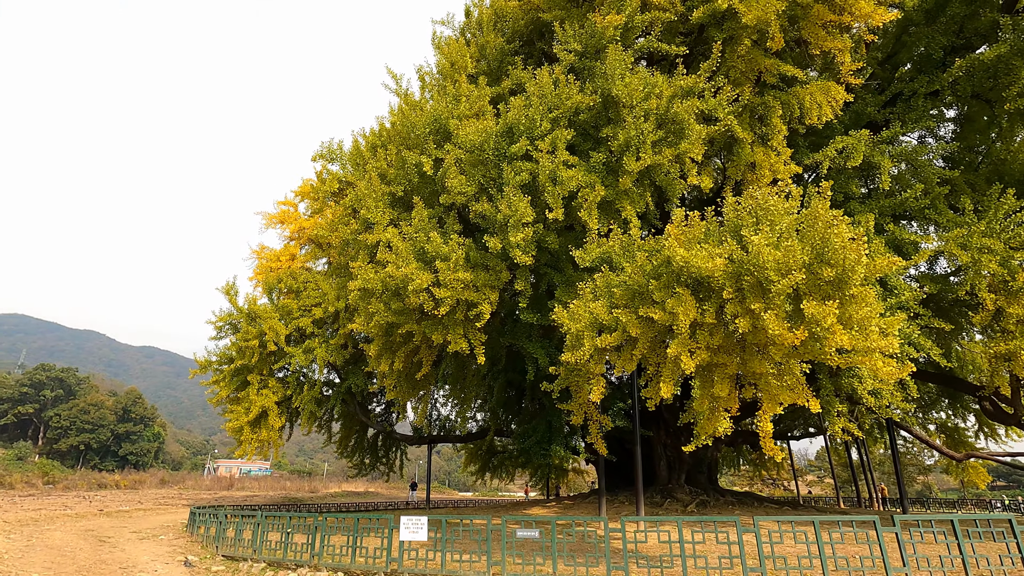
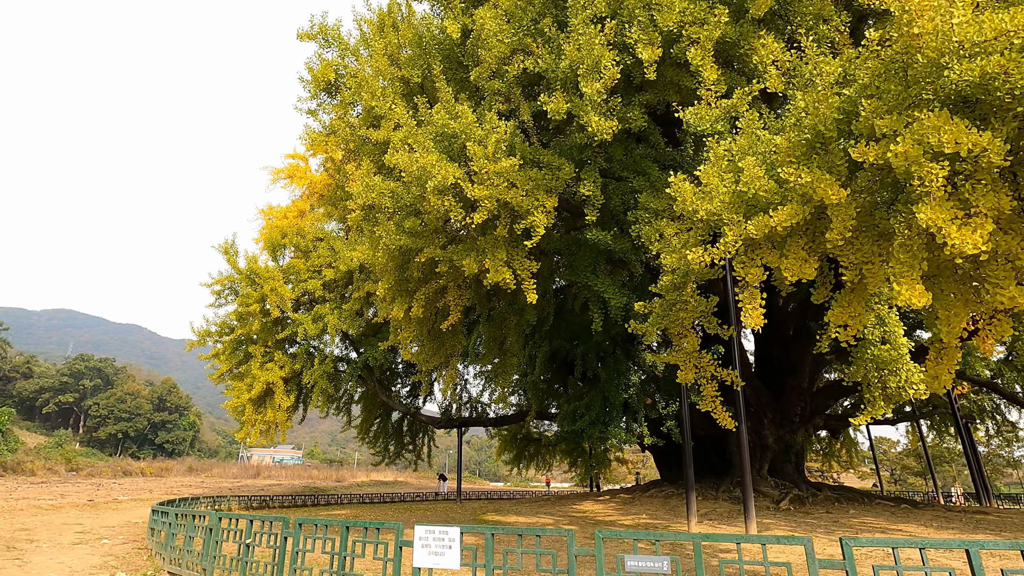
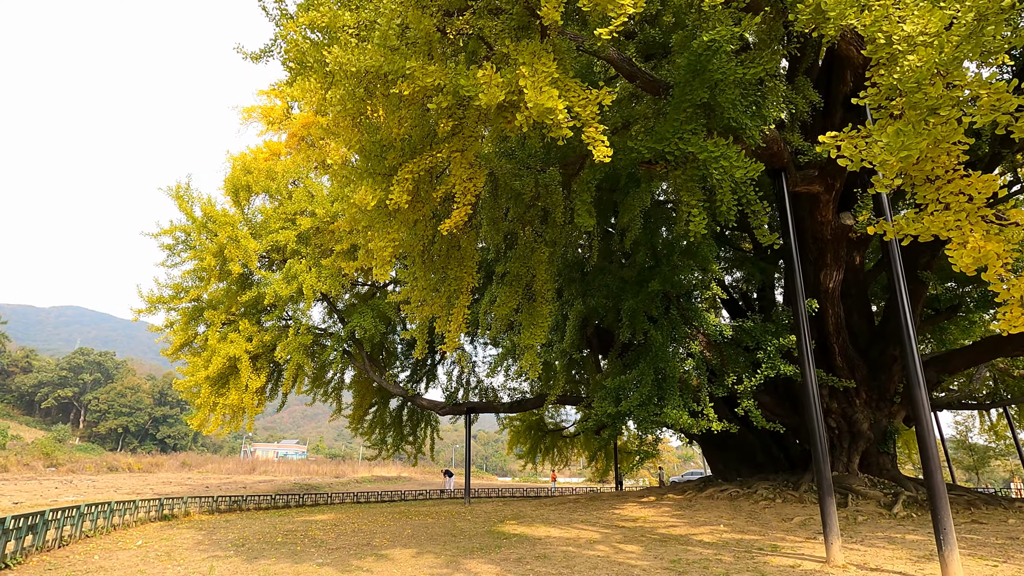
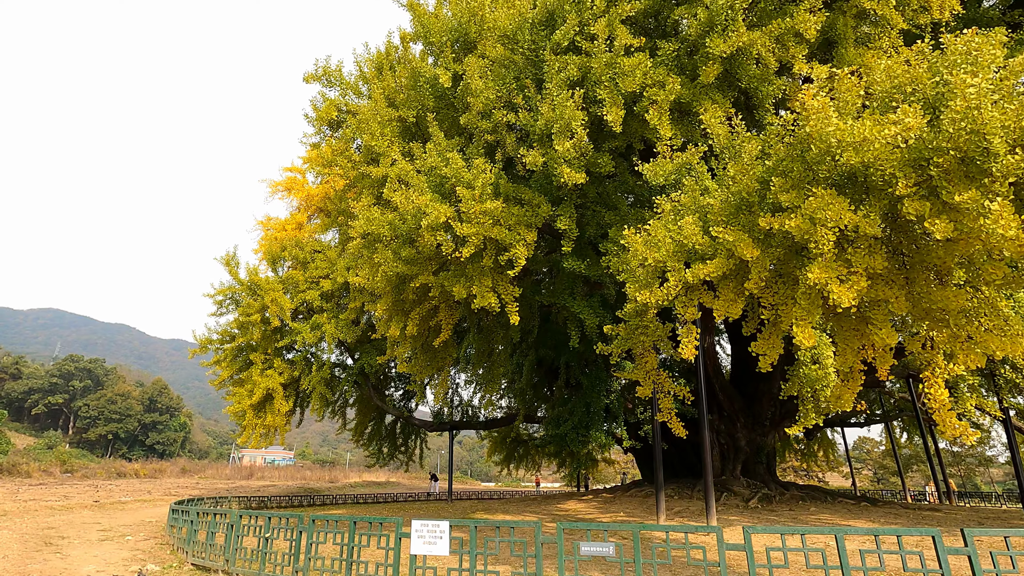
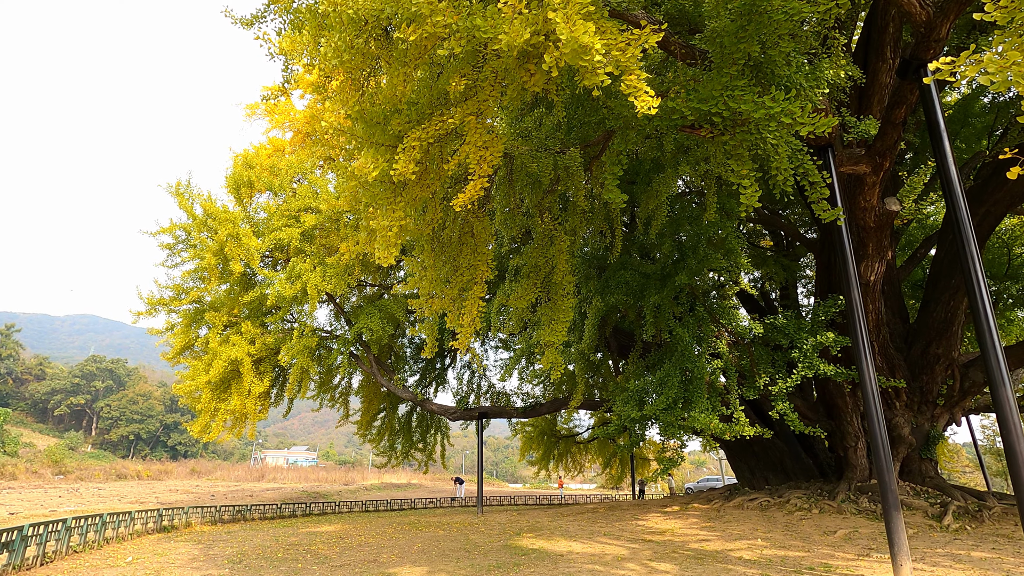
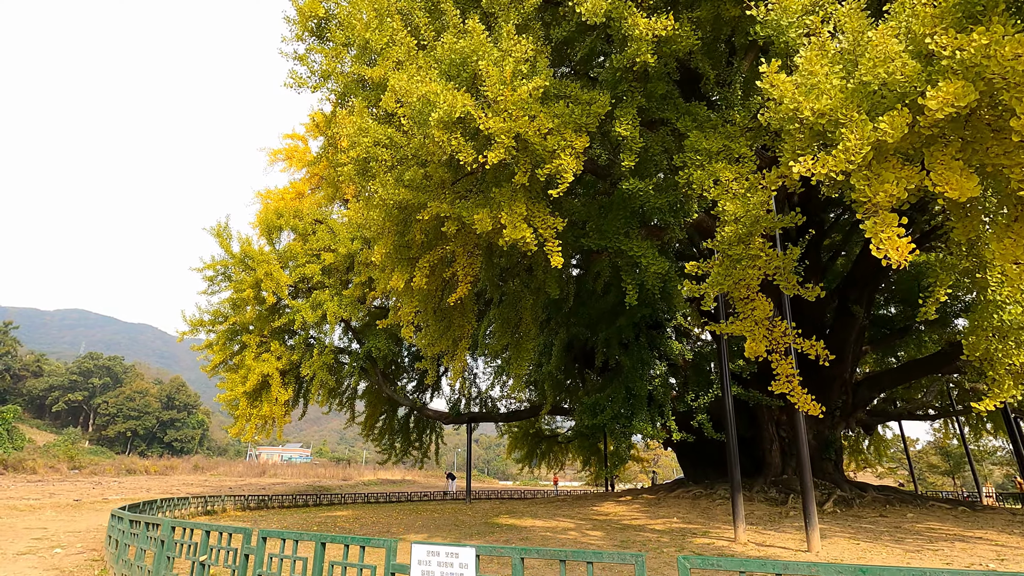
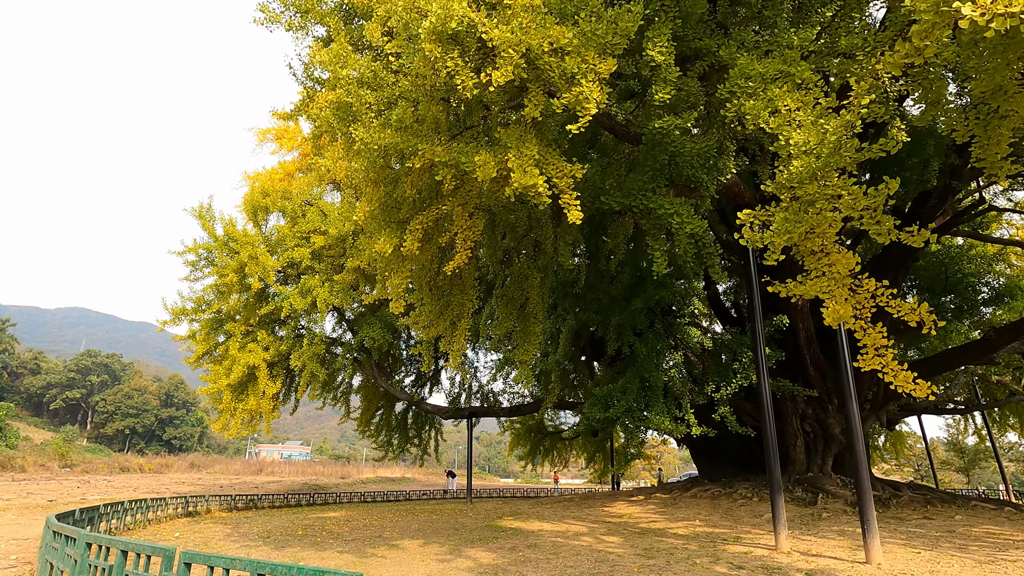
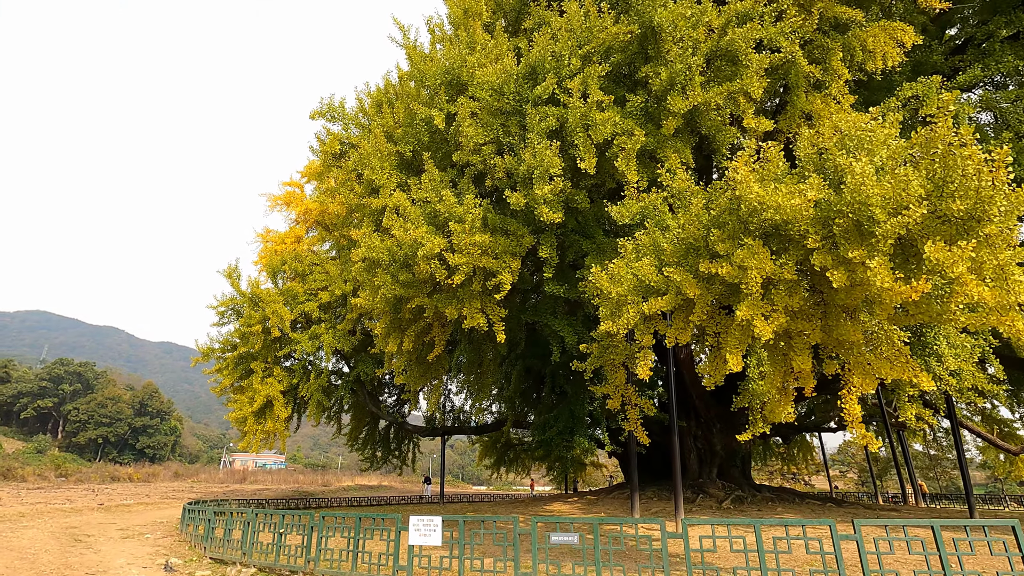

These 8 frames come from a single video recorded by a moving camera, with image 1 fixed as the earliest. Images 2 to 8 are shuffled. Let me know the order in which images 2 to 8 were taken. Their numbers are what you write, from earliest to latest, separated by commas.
8, 4, 2, 6, 7, 3, 5
